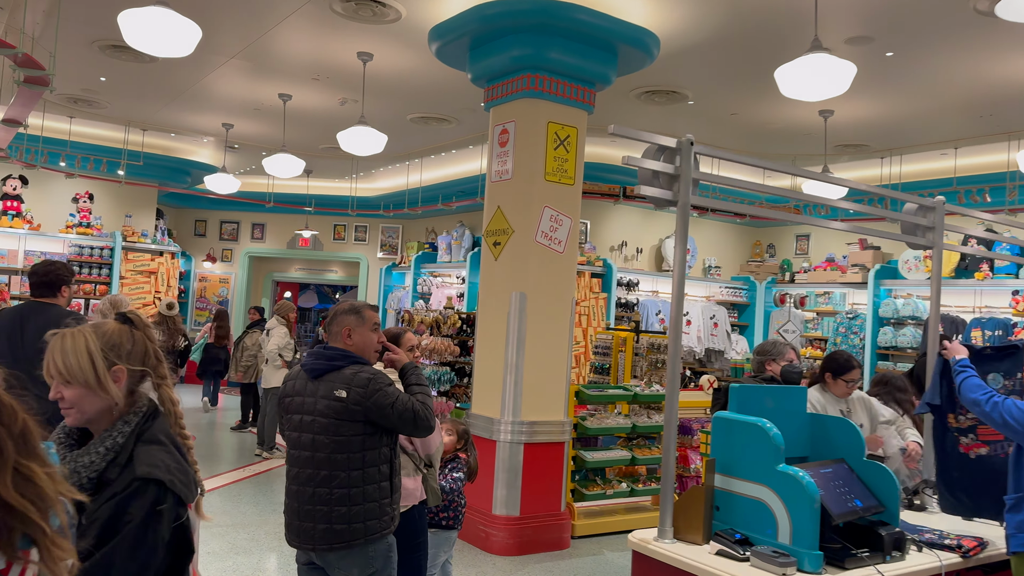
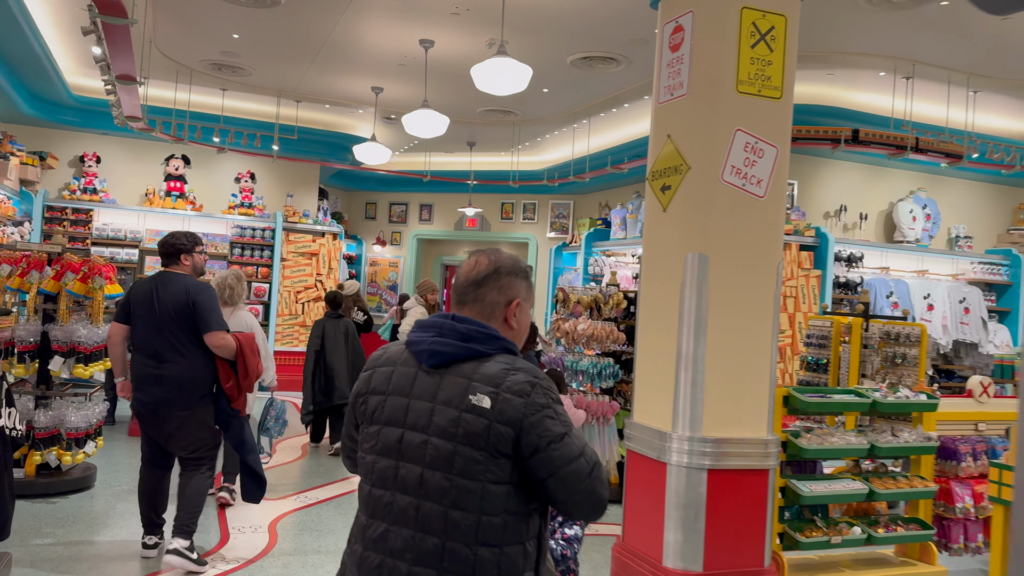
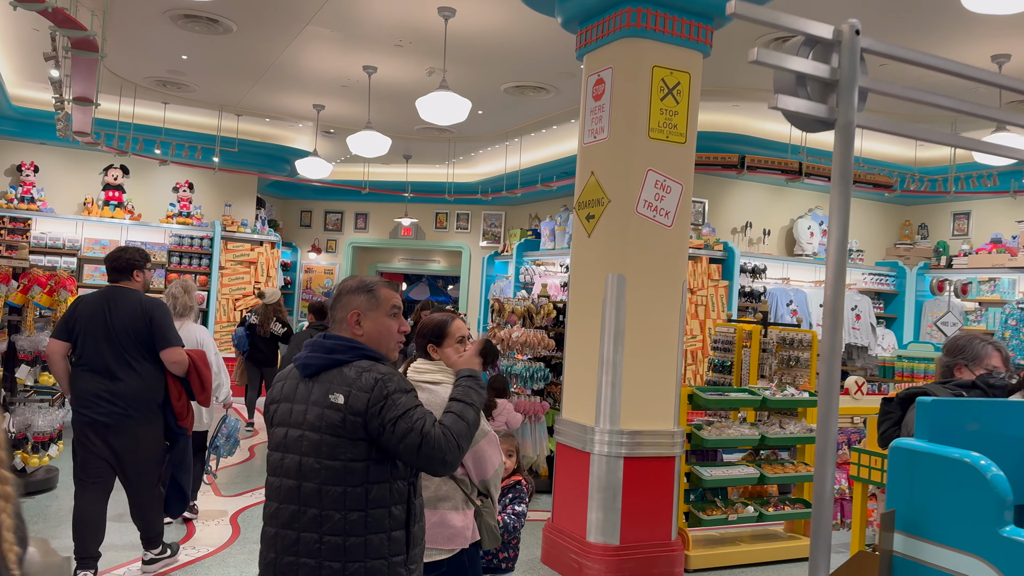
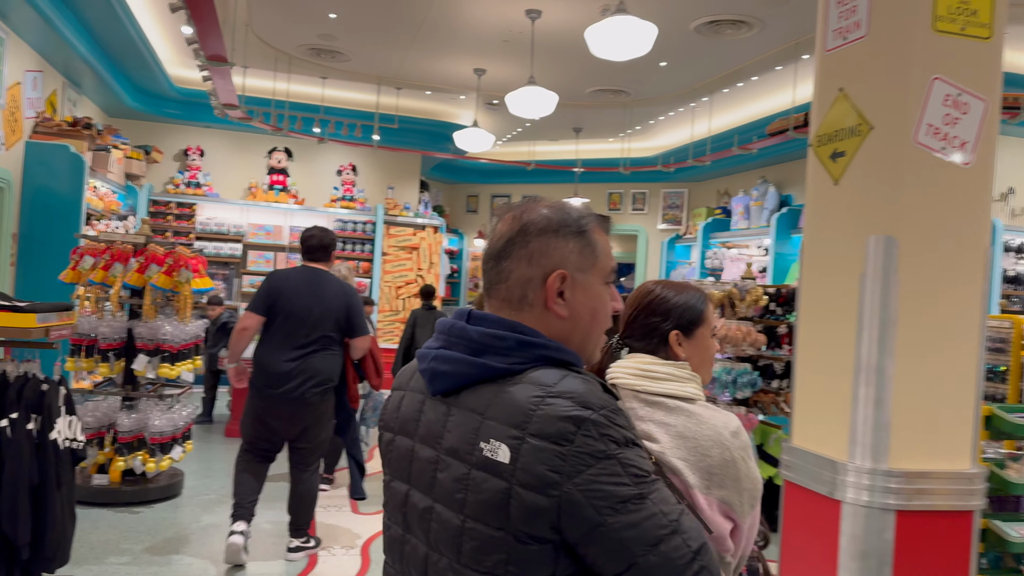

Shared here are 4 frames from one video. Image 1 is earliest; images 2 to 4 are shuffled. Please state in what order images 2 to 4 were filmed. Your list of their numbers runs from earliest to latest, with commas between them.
3, 2, 4
